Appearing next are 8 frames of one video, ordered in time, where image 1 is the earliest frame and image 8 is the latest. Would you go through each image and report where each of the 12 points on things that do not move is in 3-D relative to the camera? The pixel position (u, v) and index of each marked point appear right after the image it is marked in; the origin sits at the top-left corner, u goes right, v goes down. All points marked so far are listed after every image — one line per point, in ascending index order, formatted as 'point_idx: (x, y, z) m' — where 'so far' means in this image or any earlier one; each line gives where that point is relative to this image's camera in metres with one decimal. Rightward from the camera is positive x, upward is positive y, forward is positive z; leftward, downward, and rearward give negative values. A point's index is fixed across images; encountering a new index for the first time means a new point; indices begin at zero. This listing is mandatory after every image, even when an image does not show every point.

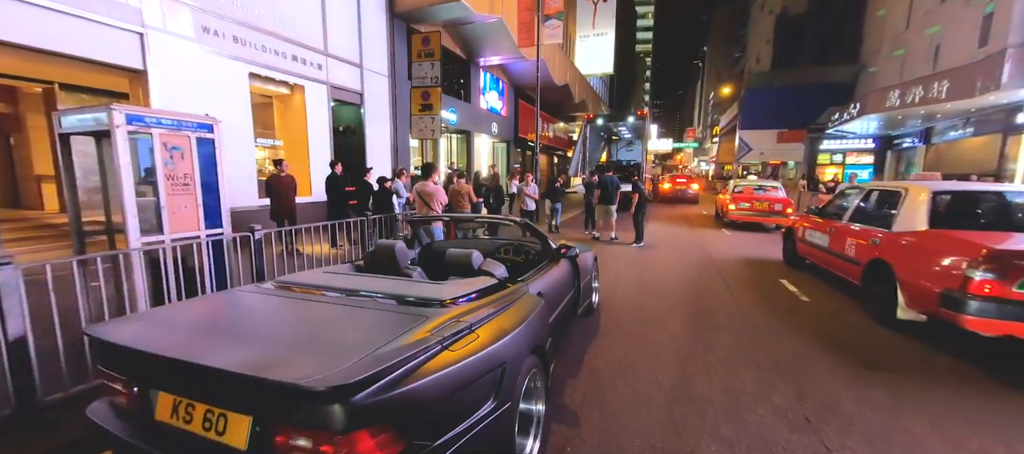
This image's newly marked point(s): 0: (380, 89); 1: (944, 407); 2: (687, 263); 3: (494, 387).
0: (-4.3, +4.5, +12.5) m
1: (+3.1, -1.3, +2.8) m
2: (+3.7, -0.7, +8.3) m
3: (-0.1, -0.8, +1.9) m
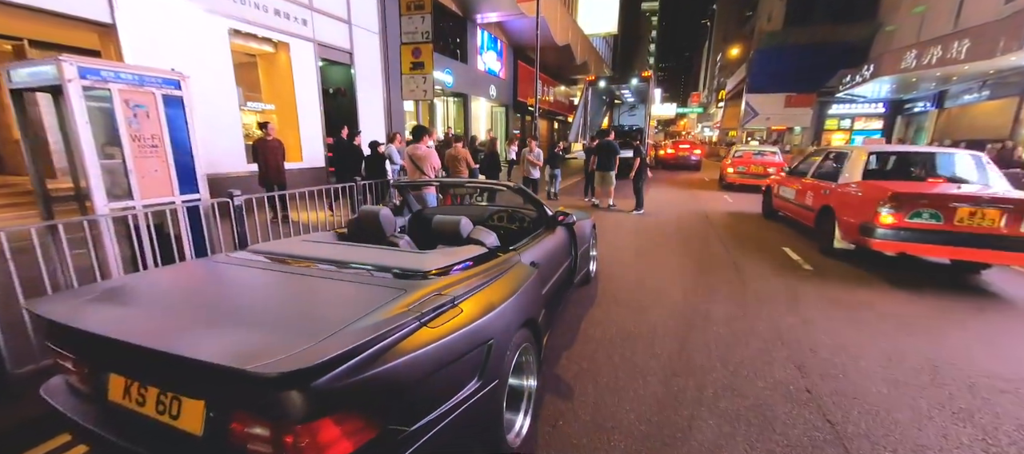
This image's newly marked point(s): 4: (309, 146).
0: (-4.4, +5.6, +11.9) m
1: (+3.1, -1.1, +2.7) m
2: (+3.7, -0.1, +8.1) m
3: (-0.2, -0.6, +1.8) m
4: (-5.5, +2.2, +10.2) m
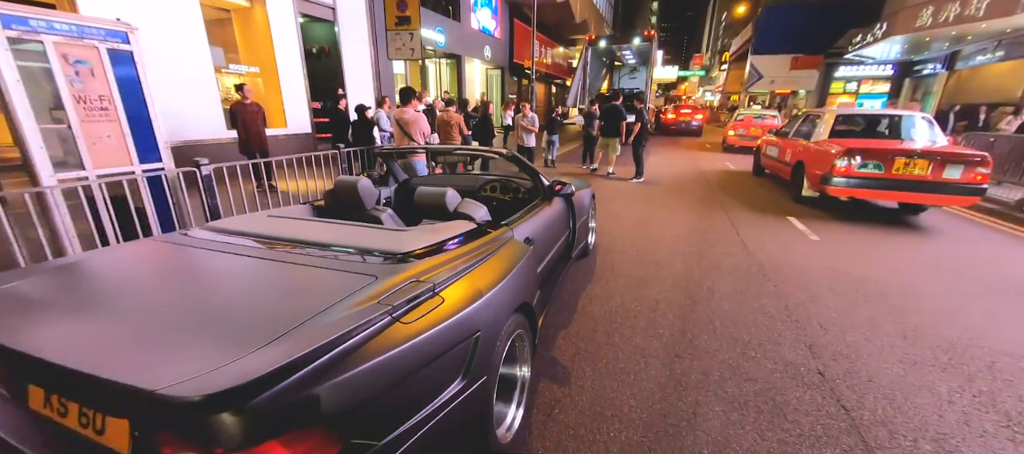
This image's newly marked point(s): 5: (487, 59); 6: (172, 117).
0: (-4.5, +6.5, +11.1) m
1: (+3.0, -0.9, +2.6) m
2: (+3.6, +0.6, +7.8) m
3: (-0.2, -0.5, +1.5) m
4: (-5.6, +3.0, +9.7) m
5: (-1.3, +8.6, +19.6) m
6: (-6.4, +2.1, +7.2) m
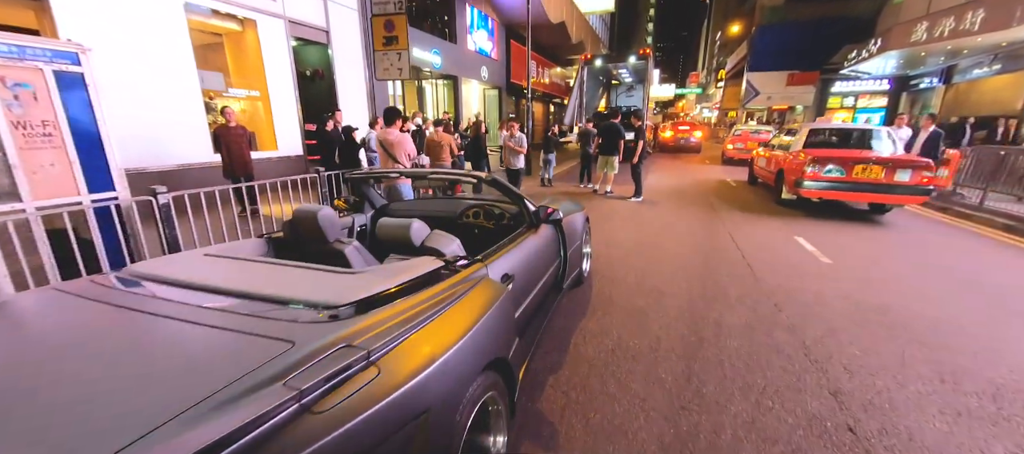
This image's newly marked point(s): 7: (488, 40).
0: (-4.7, +5.8, +11.1) m
1: (+2.9, -1.0, +2.2) m
2: (+3.5, +0.2, +7.5) m
3: (-0.3, -0.7, +1.2) m
4: (-5.7, +2.4, +9.6) m
5: (-1.4, +7.6, +19.7) m
6: (-6.5, +1.6, +7.0) m
7: (-1.2, +9.5, +19.5) m
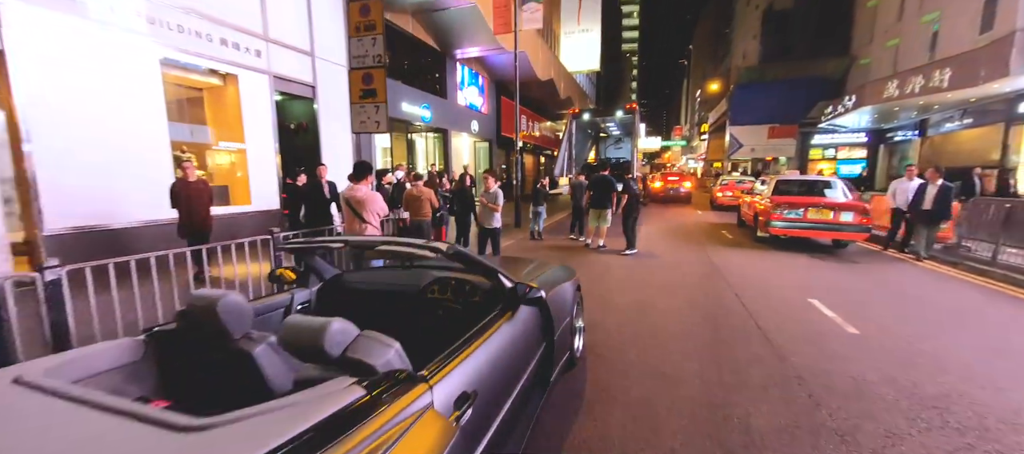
0: (-5.0, +4.2, +11.1) m
1: (+2.8, -1.4, +1.6) m
2: (+3.2, -0.9, +7.0) m
3: (-0.4, -1.0, +0.6) m
4: (-6.0, +1.0, +9.1) m
5: (-2.0, +4.9, +19.9) m
6: (-6.8, +0.5, +6.5) m
7: (-1.8, +6.8, +20.0) m
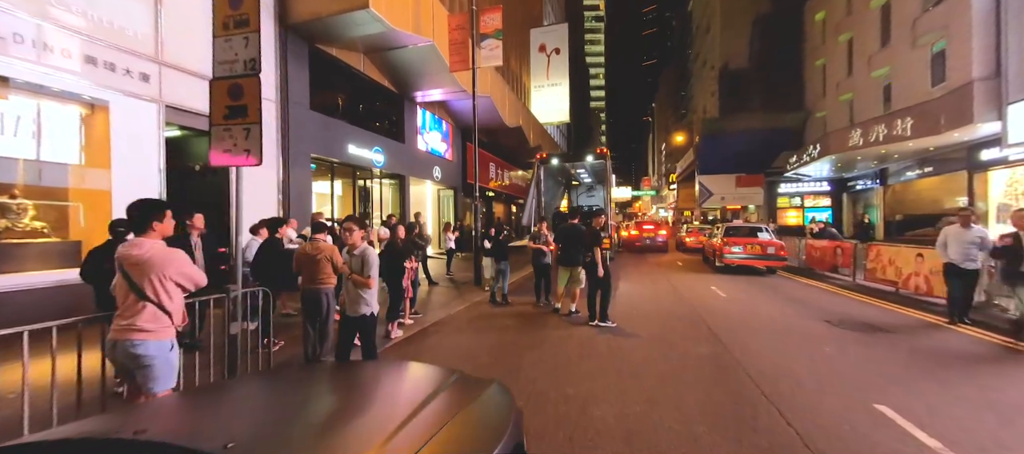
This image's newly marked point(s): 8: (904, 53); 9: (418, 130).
0: (-6.2, +2.7, +9.5) m
1: (+2.3, -1.6, -0.2) m
2: (+2.4, -1.7, +5.3) m
3: (-0.9, -1.0, -1.3) m
4: (-7.0, -0.2, +7.0) m
5: (-3.6, +2.3, +18.5) m
6: (-7.5, -0.4, +4.3) m
7: (-3.5, +4.2, +18.8) m
8: (+18.0, +8.0, +17.7) m
9: (-4.1, +4.2, +16.8) m
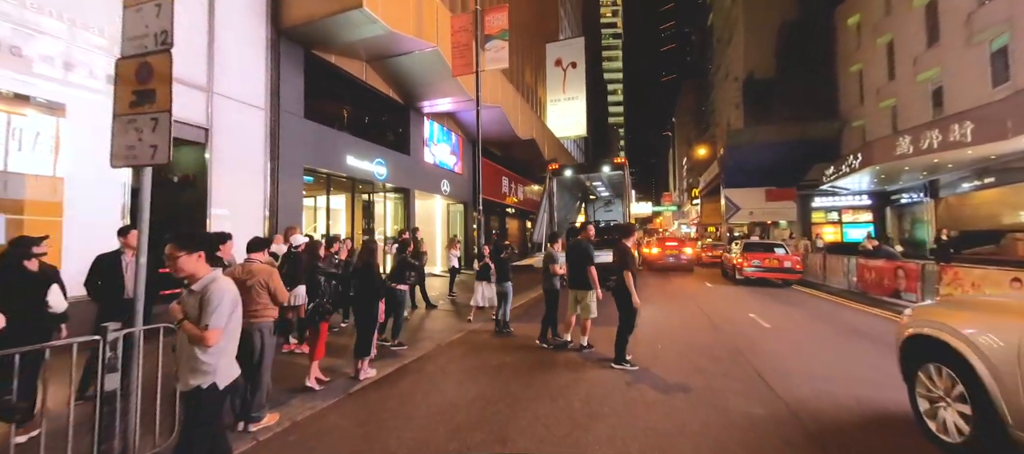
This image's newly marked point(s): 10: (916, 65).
0: (-6.0, +2.4, +8.8) m
1: (+1.9, -1.6, -1.4) m
2: (+2.3, -1.9, +4.0) m
3: (-1.3, -1.0, -2.4) m
4: (-7.0, -0.5, +6.3) m
5: (-3.1, +1.5, +17.6) m
6: (-7.7, -0.5, +3.6) m
7: (-2.9, +3.4, +18.1) m
8: (+18.5, +7.3, +16.1) m
9: (-3.7, +3.5, +16.0) m
10: (+19.5, +7.8, +18.6) m
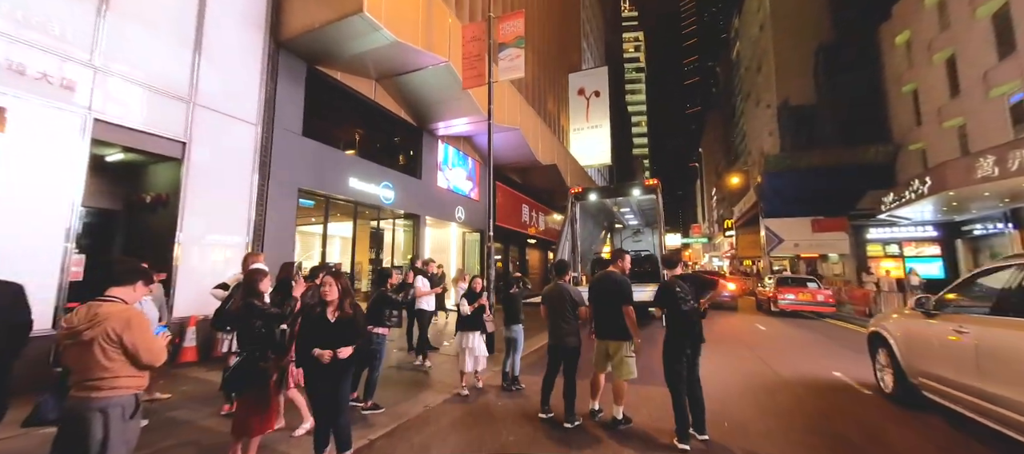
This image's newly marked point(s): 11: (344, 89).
0: (-5.7, +1.8, +7.9) m
1: (+1.6, -1.3, -3.0) m
2: (+2.2, -2.1, +2.3) m
3: (-1.7, -0.6, -3.8) m
4: (-6.9, -0.8, +5.3) m
5: (-2.3, +0.2, +16.5) m
6: (-7.7, -0.6, +2.6) m
7: (-2.0, +2.1, +17.1) m
8: (+19.3, +6.0, +14.1) m
9: (-2.9, +2.4, +15.1) m
10: (+20.4, +6.4, +16.6) m
11: (-4.8, +4.0, +10.9) m
